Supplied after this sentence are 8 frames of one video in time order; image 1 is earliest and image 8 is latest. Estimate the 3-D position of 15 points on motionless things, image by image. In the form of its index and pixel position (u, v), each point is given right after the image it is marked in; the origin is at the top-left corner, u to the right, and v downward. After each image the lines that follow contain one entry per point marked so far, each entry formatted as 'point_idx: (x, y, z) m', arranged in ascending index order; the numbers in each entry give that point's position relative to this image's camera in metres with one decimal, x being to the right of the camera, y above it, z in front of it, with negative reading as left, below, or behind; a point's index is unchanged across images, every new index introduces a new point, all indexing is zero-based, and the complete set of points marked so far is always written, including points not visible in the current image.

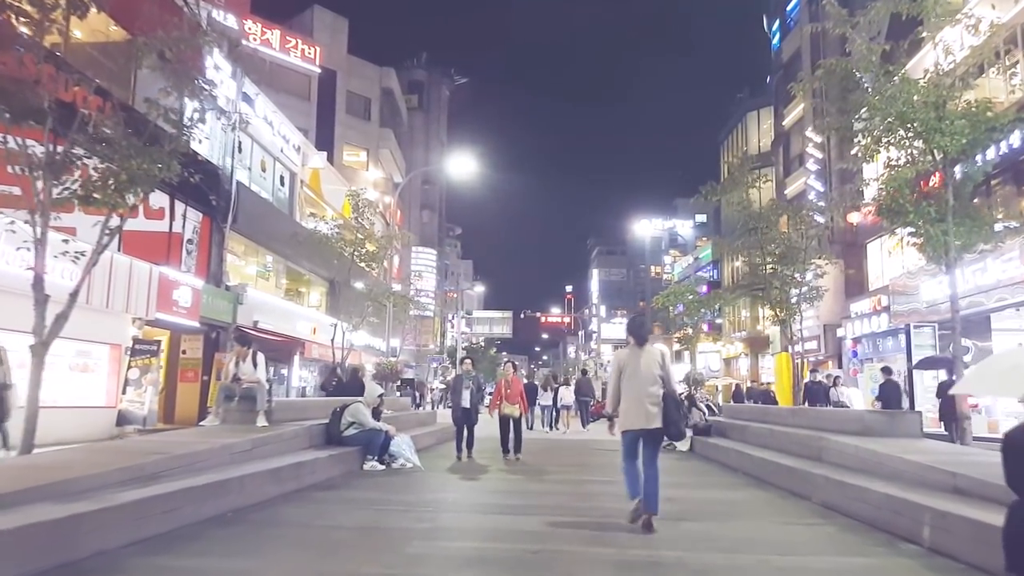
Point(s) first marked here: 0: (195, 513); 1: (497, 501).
0: (-2.5, -1.8, +6.5) m
1: (-0.1, -2.1, +8.0) m
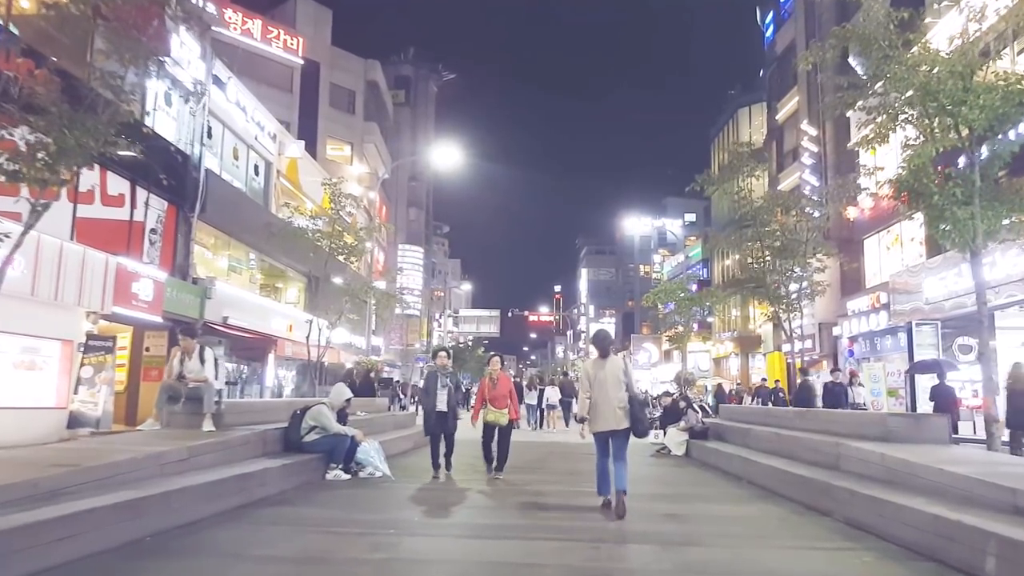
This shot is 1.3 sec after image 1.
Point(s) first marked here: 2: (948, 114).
0: (-2.7, -1.6, +5.4) m
1: (-0.3, -1.9, +6.9) m
2: (+5.1, +2.0, +9.8) m
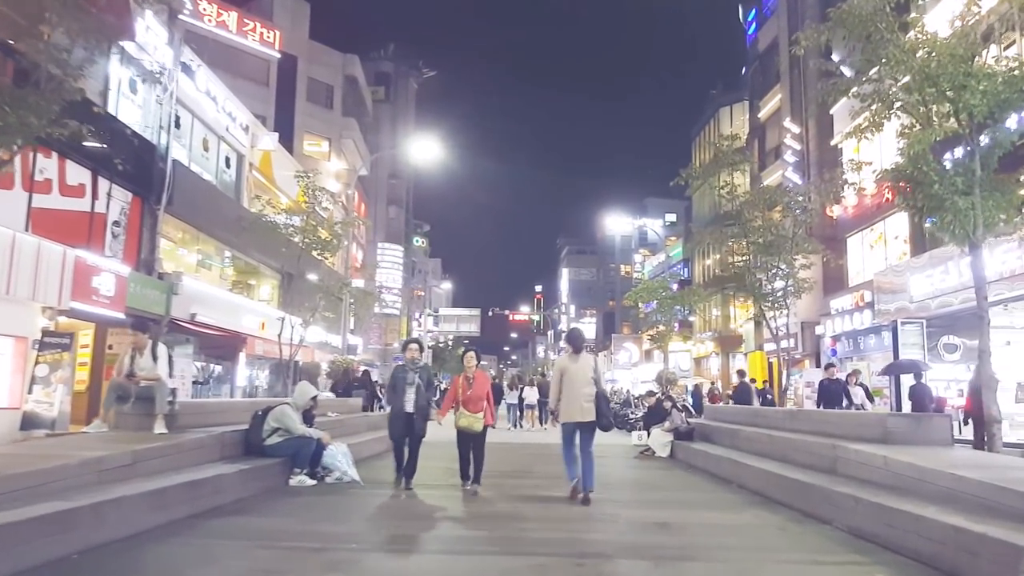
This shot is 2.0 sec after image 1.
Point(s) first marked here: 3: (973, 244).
0: (-2.8, -1.5, +4.7) m
1: (-0.5, -1.9, +6.3) m
2: (+4.9, +2.1, +9.3) m
3: (+5.2, +0.5, +9.3) m
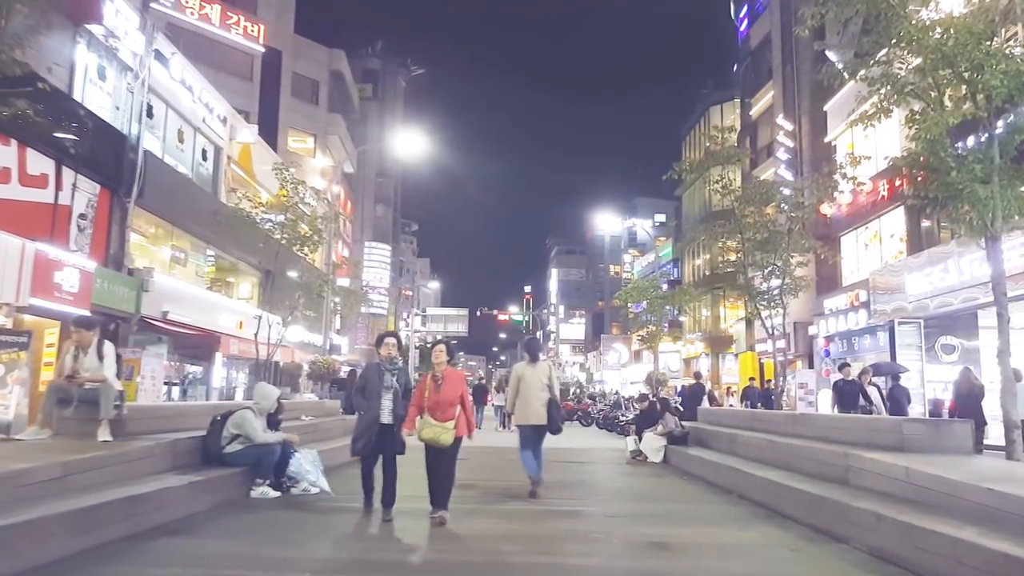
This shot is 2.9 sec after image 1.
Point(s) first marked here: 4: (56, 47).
0: (-2.9, -1.5, +4.0) m
1: (-0.7, -1.8, +5.6) m
2: (+4.7, +2.2, +8.6) m
3: (+5.0, +0.6, +8.6) m
4: (-8.5, +4.5, +15.5) m
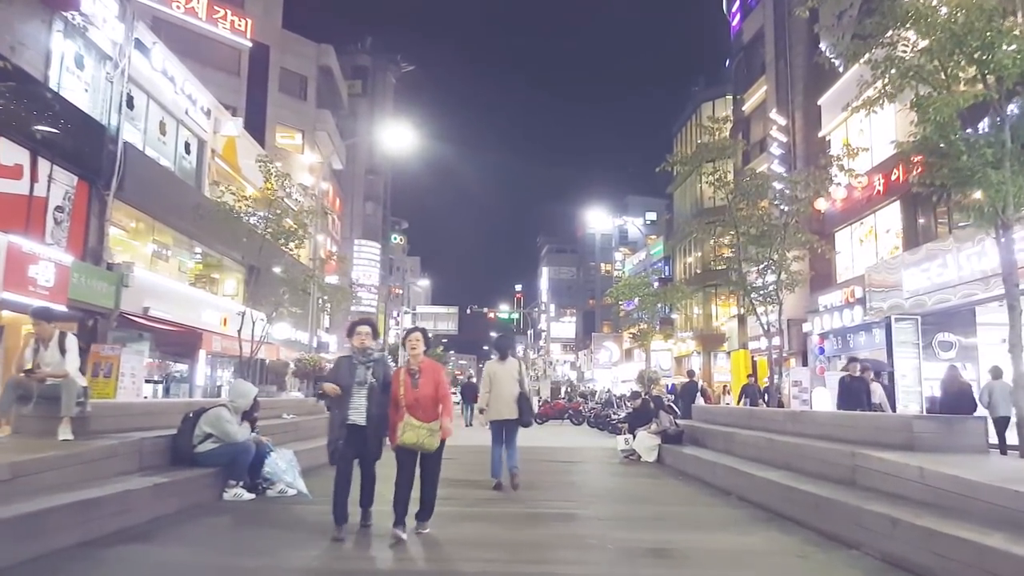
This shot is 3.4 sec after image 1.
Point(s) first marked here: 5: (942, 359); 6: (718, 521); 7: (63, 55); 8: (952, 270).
0: (-3.0, -1.4, +3.5) m
1: (-0.7, -1.7, +5.1) m
2: (+4.6, +2.2, +8.2) m
3: (+4.9, +0.6, +8.3) m
4: (-8.6, +4.6, +15.0) m
5: (+10.2, -1.7, +19.6) m
6: (+1.8, -2.0, +7.1) m
7: (-8.6, +4.5, +16.0) m
8: (+9.0, +0.4, +17.0) m
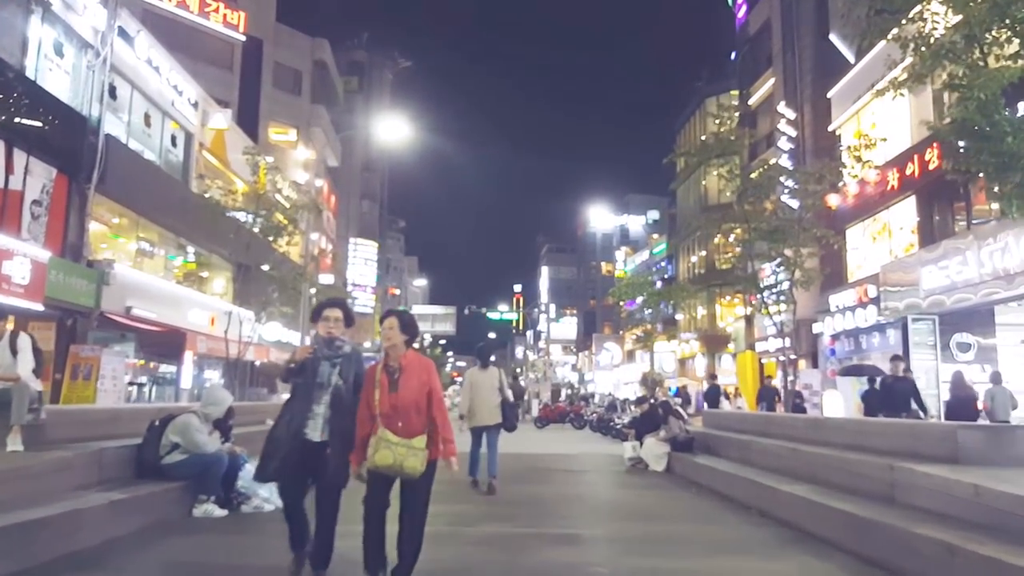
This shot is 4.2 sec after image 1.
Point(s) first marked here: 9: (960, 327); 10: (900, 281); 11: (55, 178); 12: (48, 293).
0: (-3.0, -1.3, +2.8) m
1: (-0.7, -1.7, +4.4) m
2: (+4.6, +2.3, +7.5) m
3: (+4.9, +0.7, +7.6) m
4: (-8.6, +4.6, +14.2) m
5: (+10.1, -1.6, +18.8) m
6: (+1.8, -1.9, +6.4) m
7: (-8.6, +4.5, +15.2) m
8: (+9.0, +0.4, +16.3) m
9: (+10.3, -0.9, +19.1) m
10: (+9.0, +0.2, +19.4) m
11: (-8.7, +2.1, +15.8) m
12: (-8.3, -0.1, +14.9) m
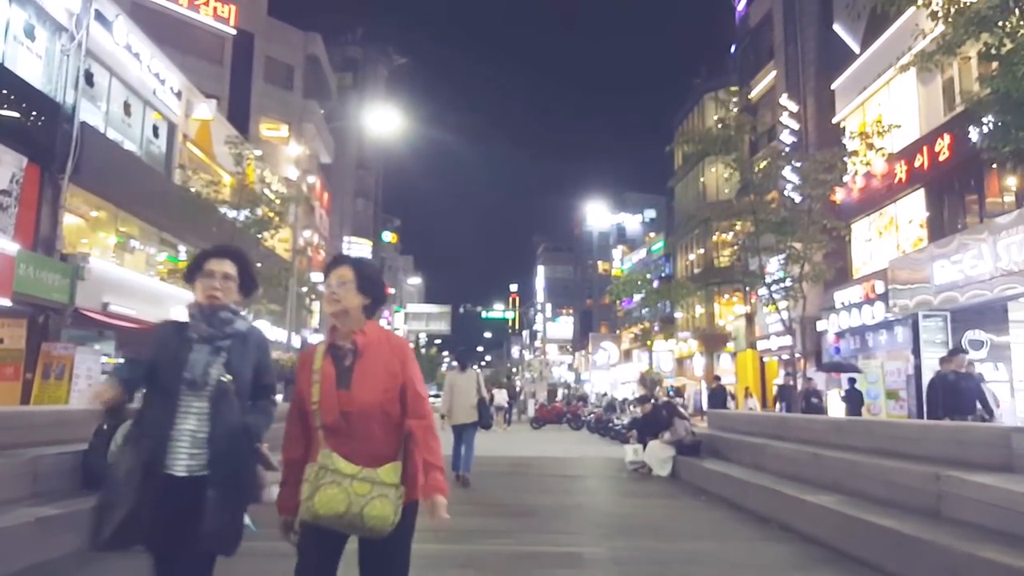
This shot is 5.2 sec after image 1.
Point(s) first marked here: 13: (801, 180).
0: (-3.0, -1.2, +2.0) m
1: (-0.8, -1.6, +3.6) m
2: (+4.6, +2.4, +6.8) m
3: (+4.8, +0.8, +6.8) m
4: (-8.7, +4.7, +13.4) m
5: (+10.0, -1.5, +18.1) m
6: (+1.7, -1.9, +5.6) m
7: (-8.7, +4.6, +14.4) m
8: (+8.9, +0.5, +15.6) m
9: (+10.2, -0.8, +18.4) m
10: (+8.9, +0.3, +18.7) m
11: (-8.8, +2.2, +15.0) m
12: (-8.4, 0.0, +14.1) m
13: (+5.8, +2.2, +16.8) m
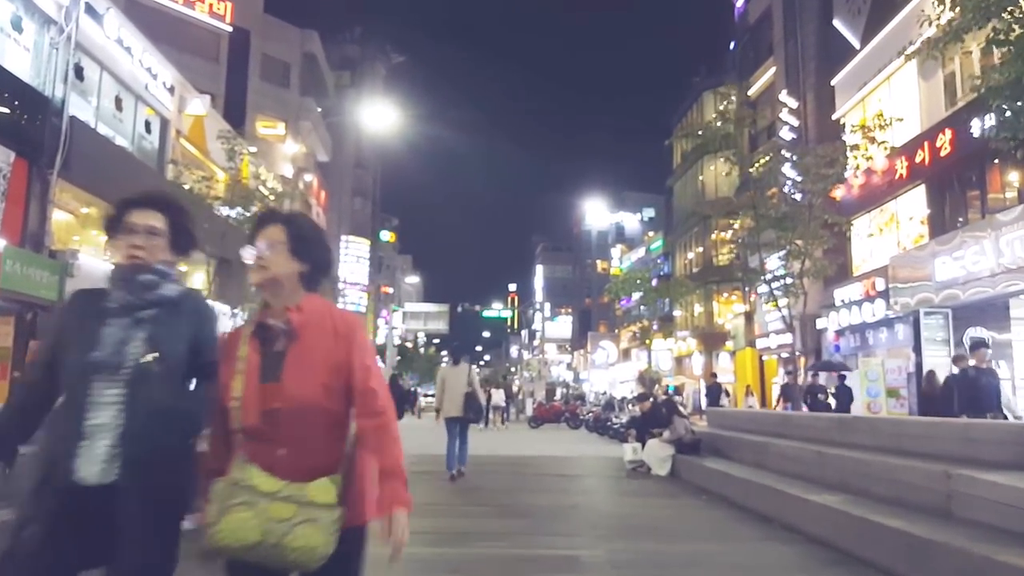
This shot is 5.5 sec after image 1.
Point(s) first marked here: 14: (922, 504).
0: (-3.1, -1.2, +1.7) m
1: (-0.8, -1.5, +3.4) m
2: (+4.5, +2.4, +6.6) m
3: (+4.8, +0.8, +6.6) m
4: (-8.8, +4.8, +13.2) m
5: (+10.0, -1.5, +17.9) m
6: (+1.7, -1.8, +5.4) m
7: (-8.8, +4.7, +14.2) m
8: (+8.8, +0.6, +15.3) m
9: (+10.1, -0.7, +18.2) m
10: (+8.8, +0.3, +18.4) m
11: (-8.9, +2.2, +14.8) m
12: (-8.5, +0.1, +13.9) m
13: (+5.8, +2.2, +16.6) m
14: (+2.8, -1.5, +5.7) m
